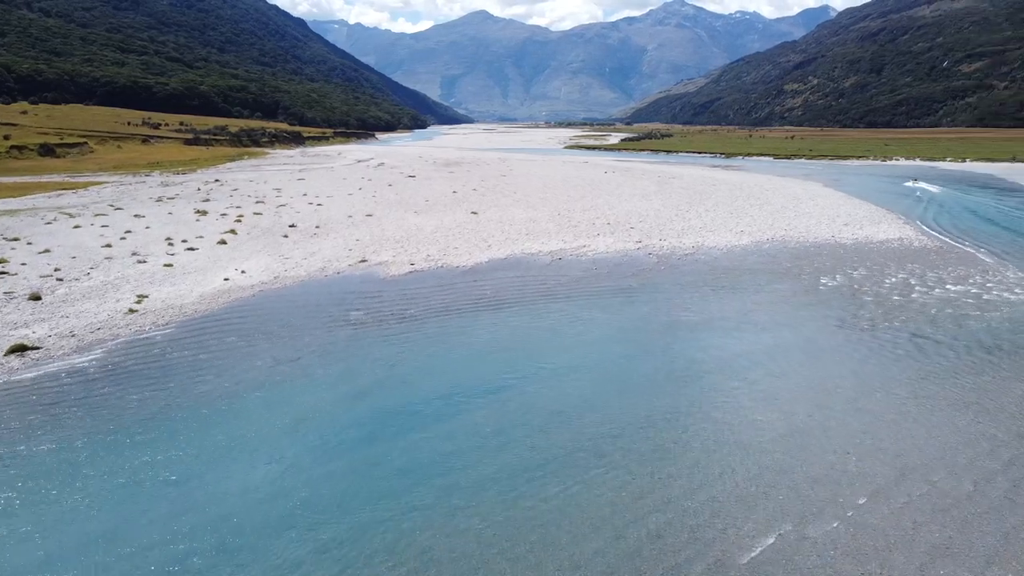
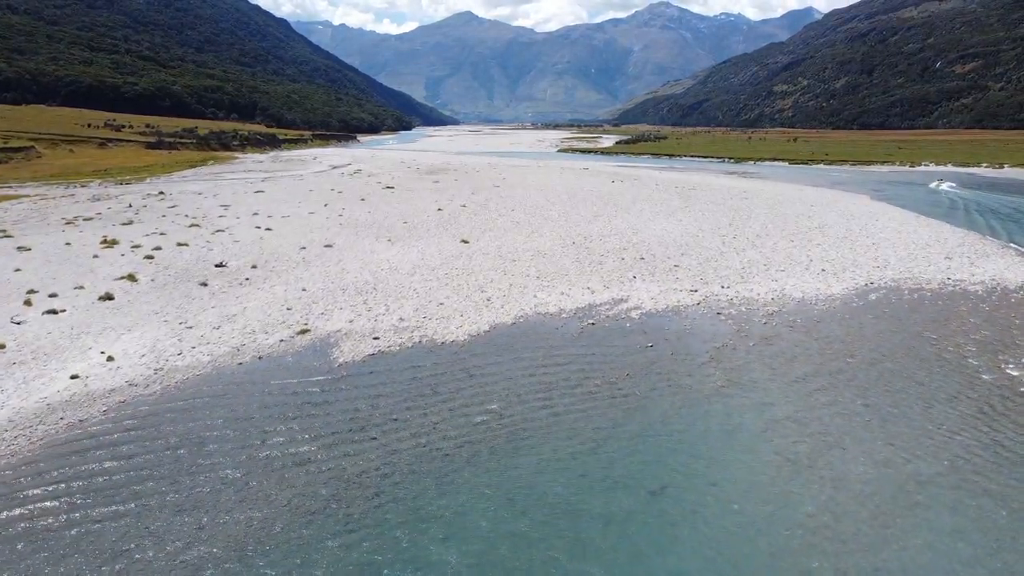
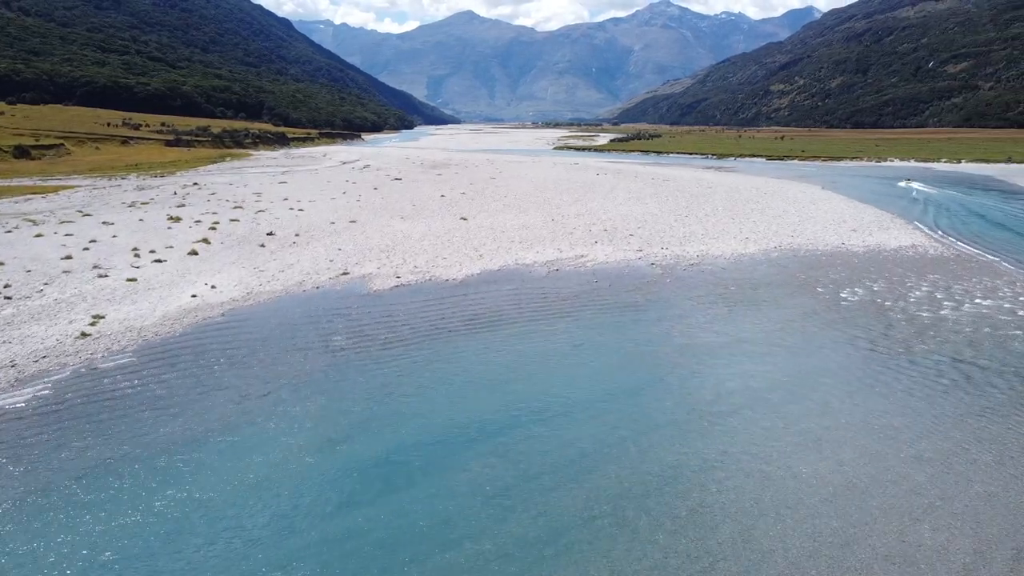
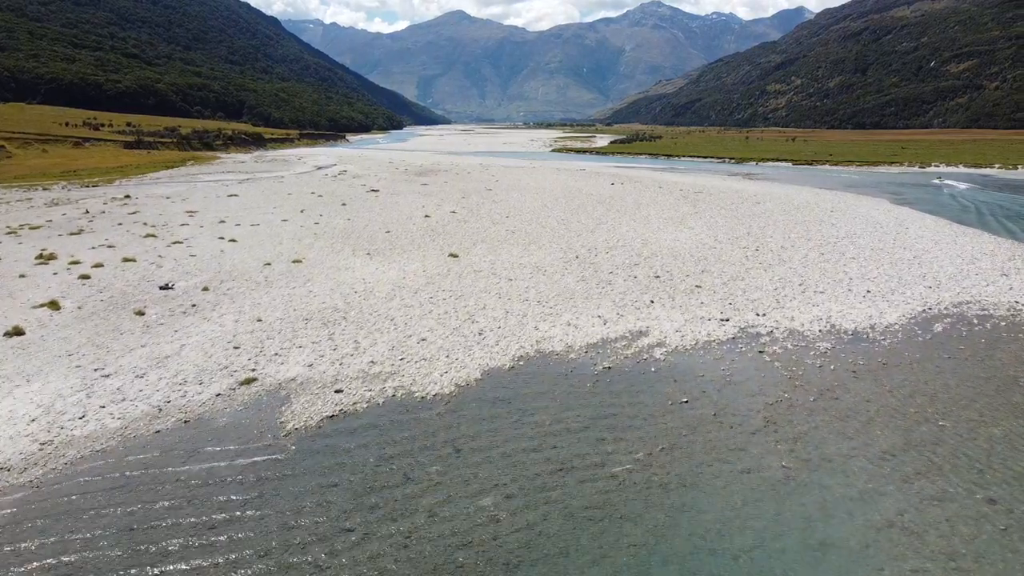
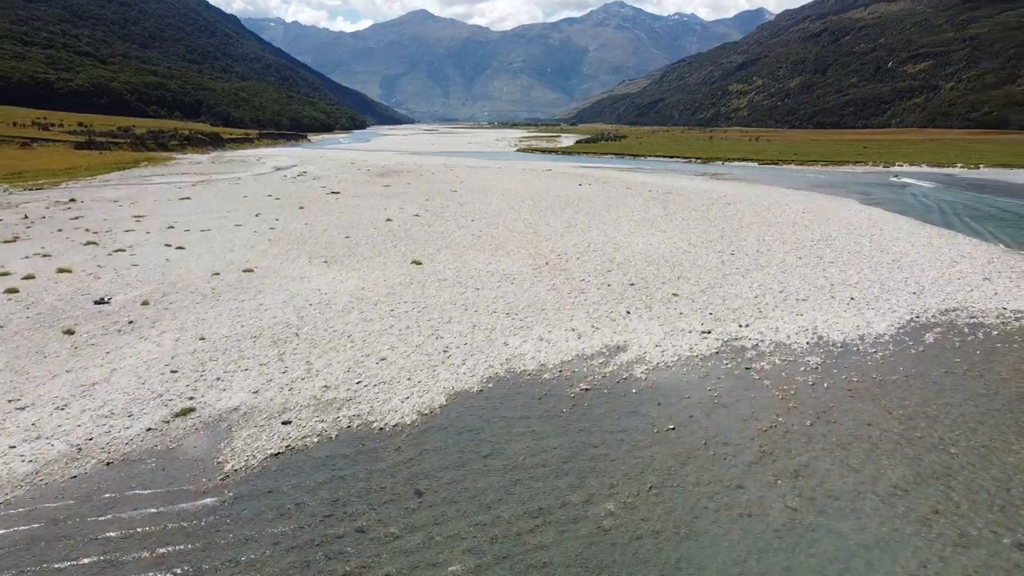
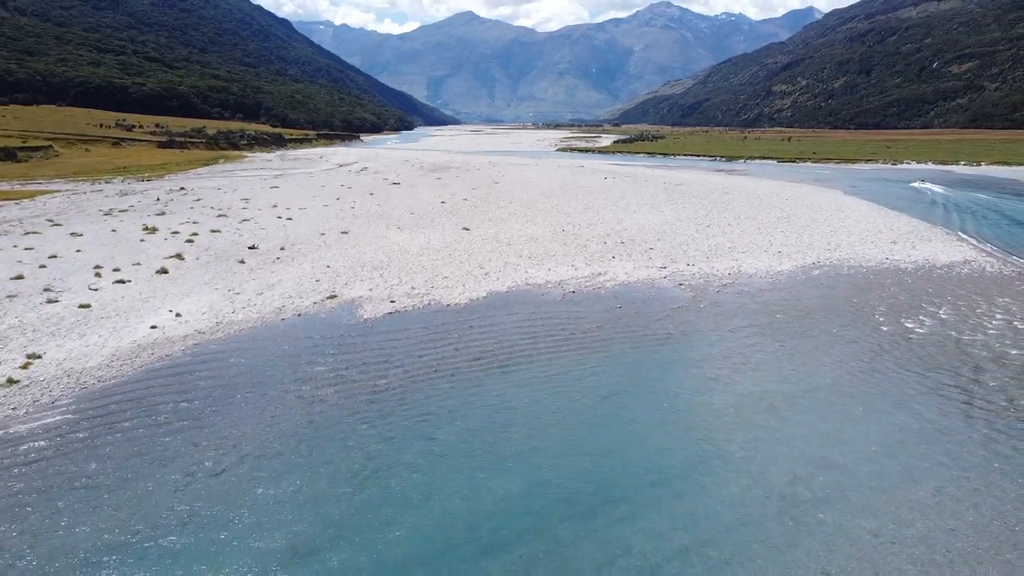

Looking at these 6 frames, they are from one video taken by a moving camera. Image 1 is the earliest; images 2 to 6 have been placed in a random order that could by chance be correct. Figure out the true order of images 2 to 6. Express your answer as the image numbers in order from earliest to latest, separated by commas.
3, 6, 2, 4, 5
